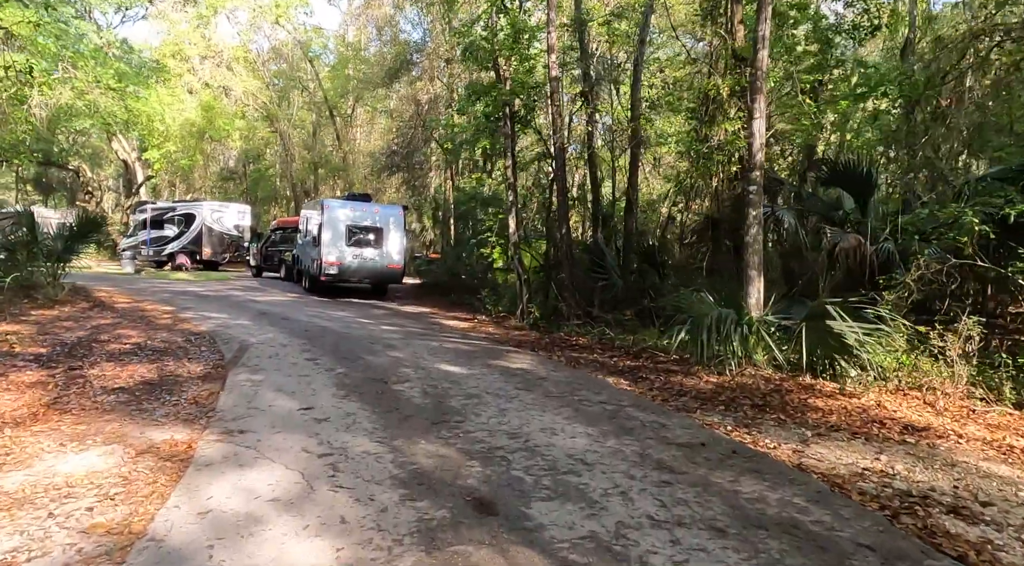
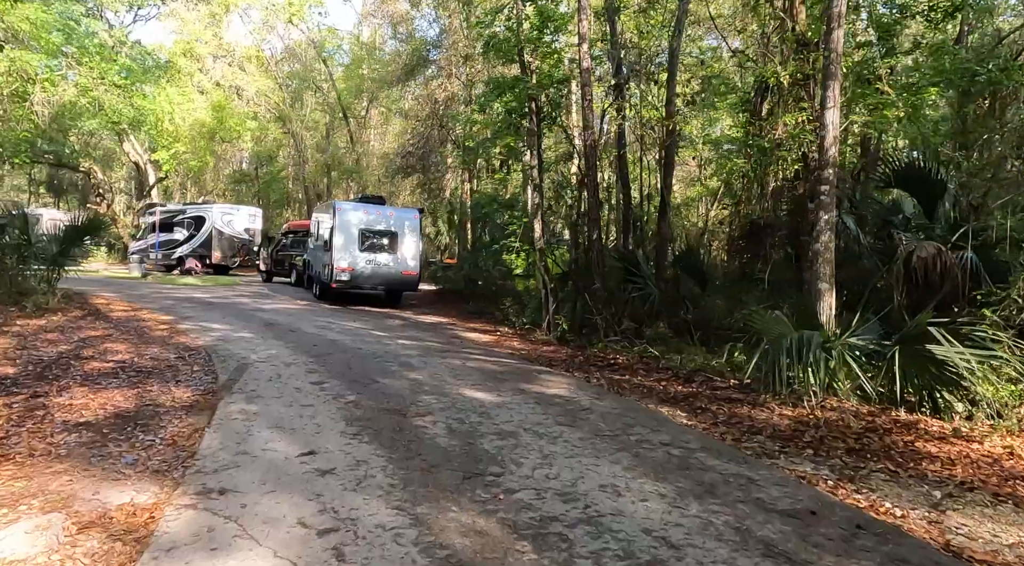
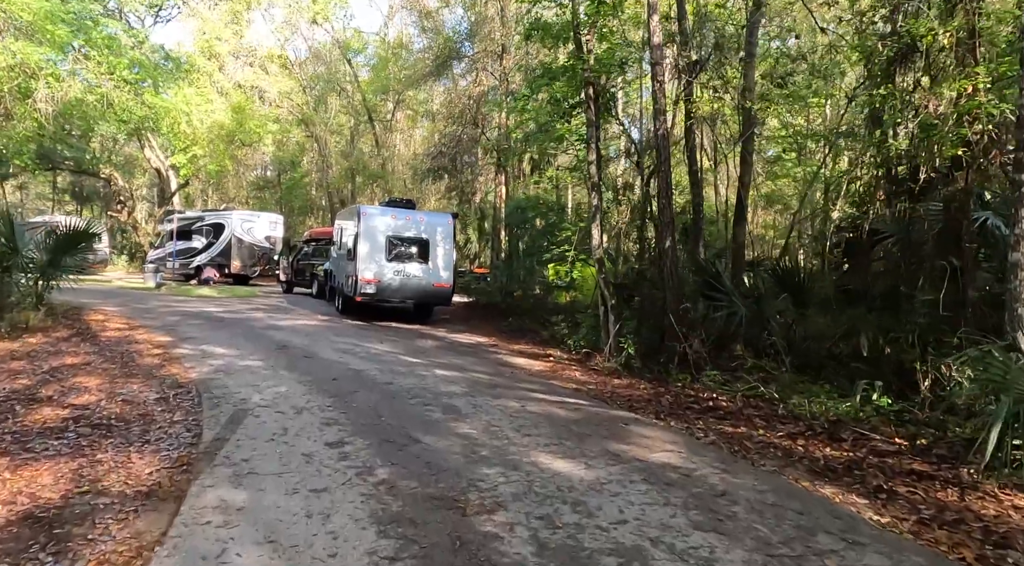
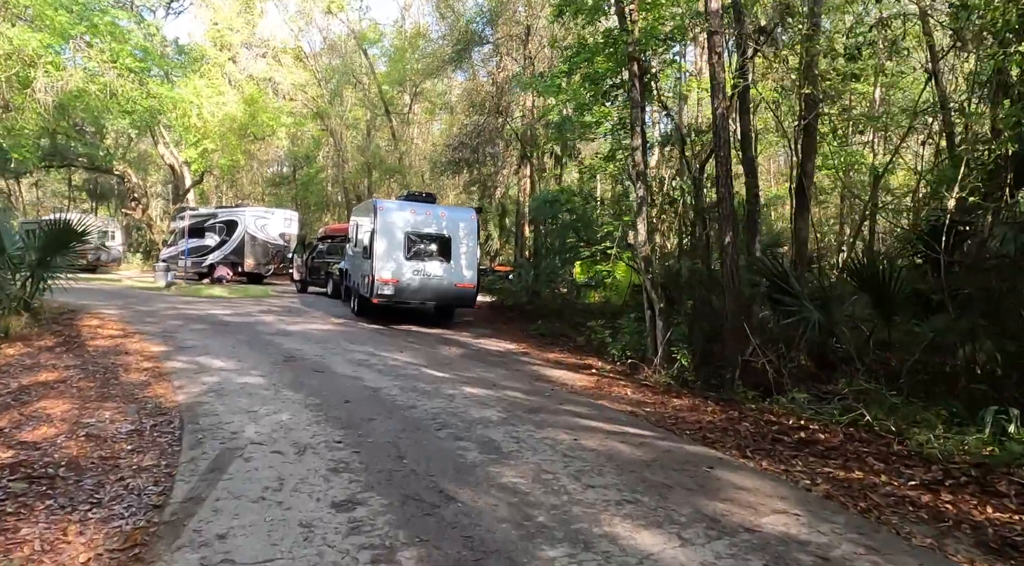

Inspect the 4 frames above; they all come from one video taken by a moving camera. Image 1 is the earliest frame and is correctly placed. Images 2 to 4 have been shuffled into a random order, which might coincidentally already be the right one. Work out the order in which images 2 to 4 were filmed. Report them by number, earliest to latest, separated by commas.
2, 3, 4
